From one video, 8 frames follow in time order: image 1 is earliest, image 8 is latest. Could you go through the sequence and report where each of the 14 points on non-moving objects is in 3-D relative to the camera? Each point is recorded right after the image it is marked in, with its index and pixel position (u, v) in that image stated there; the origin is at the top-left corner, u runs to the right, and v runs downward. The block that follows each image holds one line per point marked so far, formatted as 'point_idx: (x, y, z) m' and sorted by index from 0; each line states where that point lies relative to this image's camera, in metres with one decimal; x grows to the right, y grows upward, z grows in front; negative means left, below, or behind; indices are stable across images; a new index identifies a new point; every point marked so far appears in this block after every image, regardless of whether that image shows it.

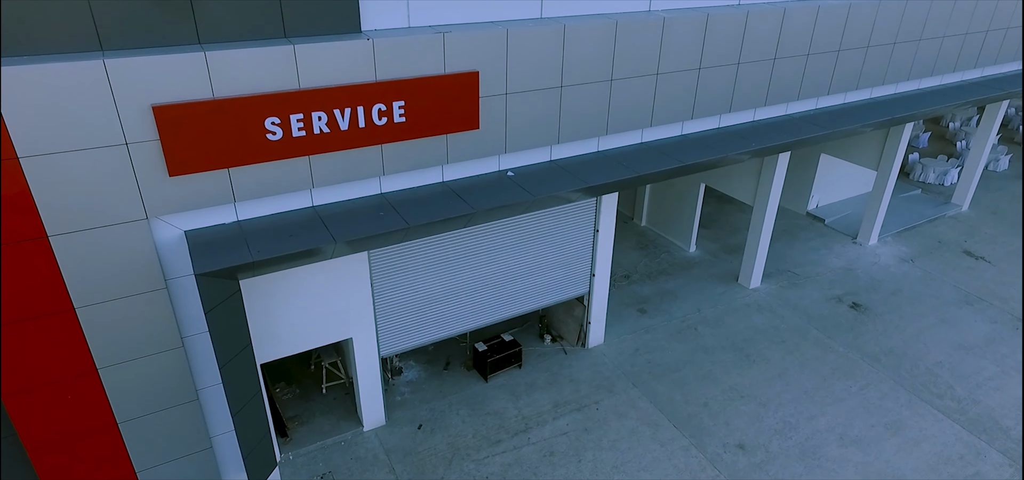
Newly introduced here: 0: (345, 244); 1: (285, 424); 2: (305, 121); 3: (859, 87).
0: (-1.9, 0.0, +6.5) m
1: (-3.3, -2.7, +9.0) m
2: (-2.1, +1.2, +6.3) m
3: (+6.1, +2.7, +11.0) m
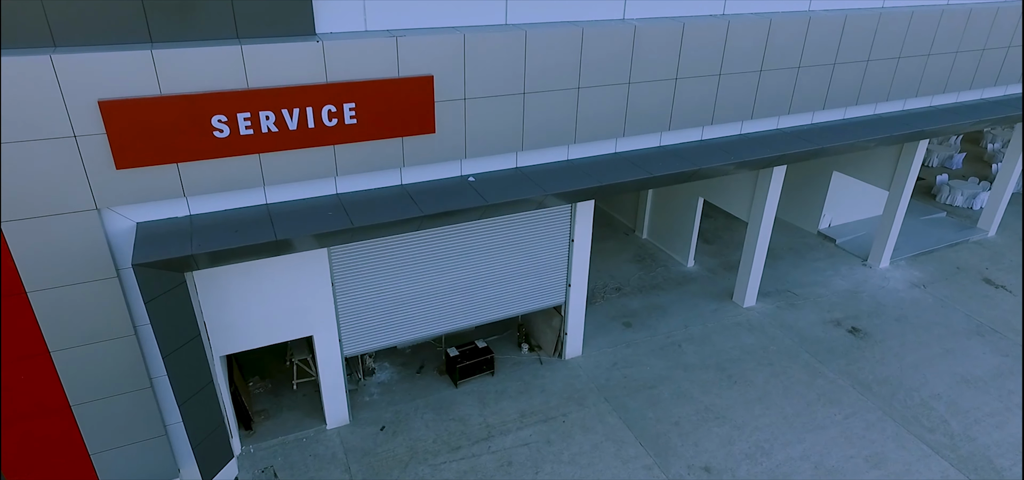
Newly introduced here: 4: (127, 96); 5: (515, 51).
0: (-2.5, 0.0, +6.6) m
1: (-3.9, -2.6, +9.1) m
2: (-2.7, +1.3, +6.4) m
3: (+5.9, +2.4, +10.6) m
4: (-3.7, +1.4, +5.9) m
5: (0.0, +2.3, +7.4) m
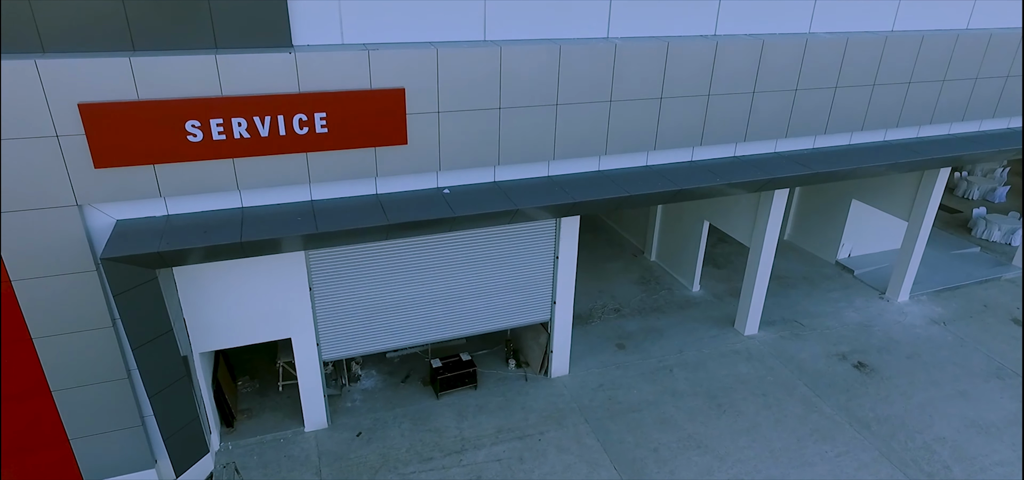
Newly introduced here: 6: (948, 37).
0: (-2.9, 0.0, +6.9) m
1: (-4.2, -2.7, +9.4) m
2: (-3.1, +1.2, +6.7) m
3: (+5.8, +1.8, +10.2) m
4: (-4.1, +1.4, +6.2) m
5: (-0.3, +2.1, +7.6) m
6: (+7.0, +3.3, +10.0) m
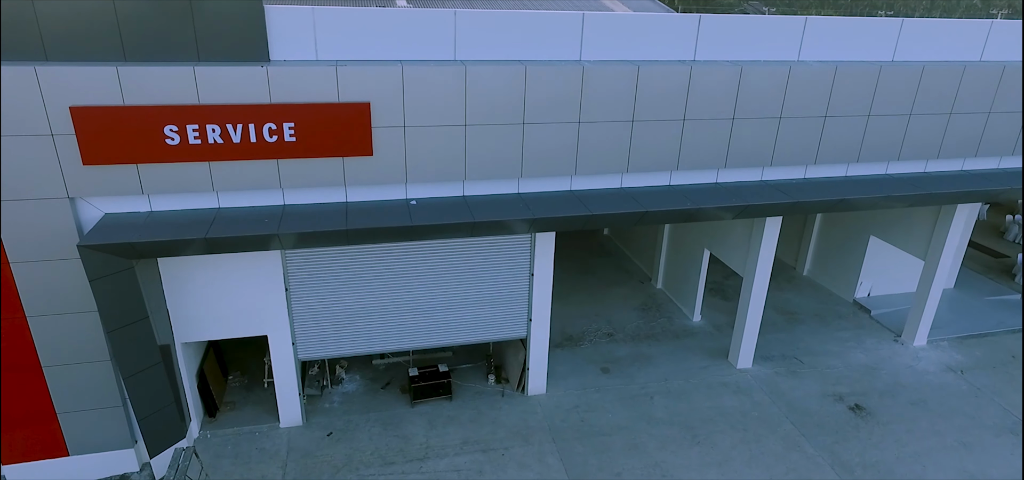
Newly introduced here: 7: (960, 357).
0: (-3.6, 0.0, +7.4) m
1: (-4.7, -2.7, +9.9) m
2: (-3.7, +1.3, +7.3) m
3: (+5.6, +1.3, +9.9) m
4: (-4.7, +1.5, +6.9) m
5: (-0.7, +2.0, +7.9) m
6: (+6.8, +2.6, +9.6) m
7: (+8.8, -2.3, +12.1) m
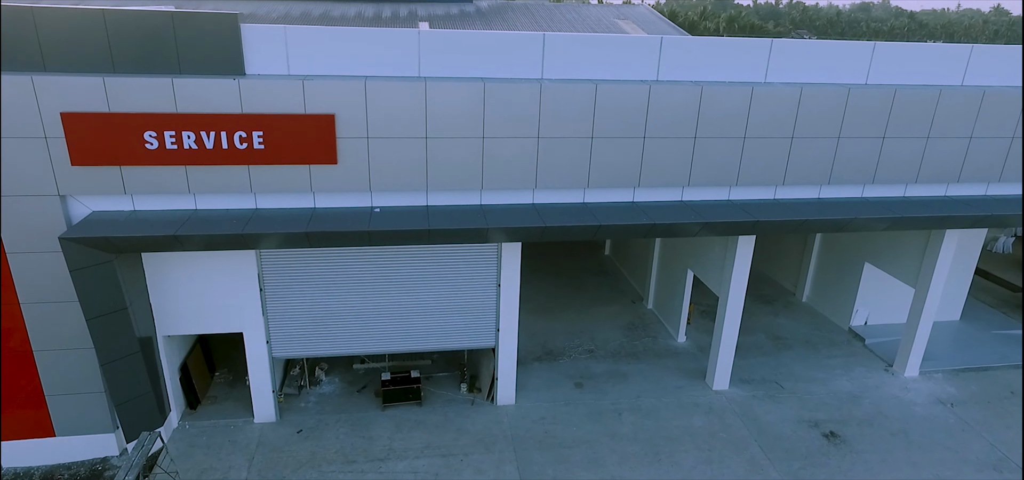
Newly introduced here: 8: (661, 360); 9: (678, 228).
0: (-4.2, 0.0, +8.0) m
1: (-5.3, -2.7, +10.5) m
2: (-4.3, +1.3, +8.0) m
3: (+5.1, +0.9, +9.9) m
4: (-5.3, +1.6, +7.7) m
5: (-1.3, +1.9, +8.3) m
6: (+6.4, +2.3, +9.5) m
7: (+8.4, -2.8, +11.7) m
8: (+3.0, -2.4, +12.4) m
9: (+2.5, +0.2, +9.1) m
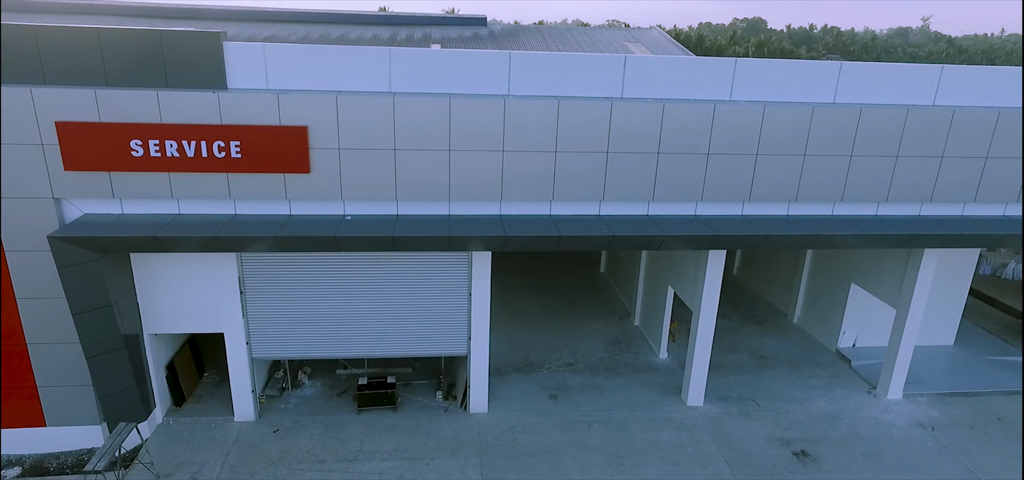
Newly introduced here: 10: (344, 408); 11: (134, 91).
0: (-4.8, 0.0, +8.5) m
1: (-5.8, -2.8, +11.0) m
2: (-4.9, +1.3, +8.6) m
3: (+4.6, +0.7, +9.9) m
4: (-5.9, +1.6, +8.3) m
5: (-1.8, +1.8, +8.8) m
6: (+5.9, +2.0, +9.6) m
7: (+7.9, -3.2, +11.5) m
8: (+2.6, -2.7, +12.4) m
9: (+2.0, 0.0, +9.3) m
10: (-3.0, -3.0, +11.1) m
11: (-5.1, +2.0, +8.3) m
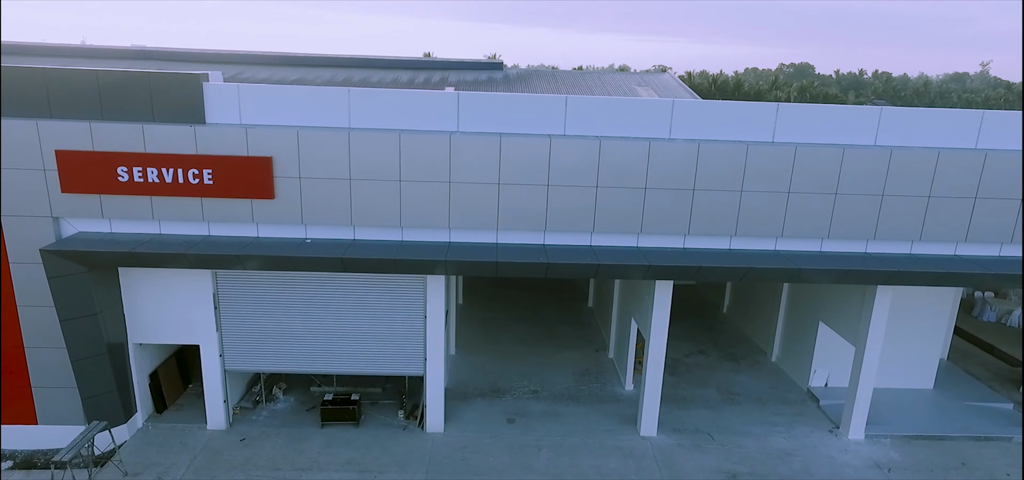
0: (-5.7, -0.2, +9.5) m
1: (-6.6, -3.2, +11.9) m
2: (-5.8, +1.1, +9.7) m
3: (+3.8, +0.1, +10.3) m
4: (-6.8, +1.4, +9.5) m
5: (-2.7, +1.5, +9.7) m
6: (+5.1, +1.4, +9.9) m
7: (+7.1, -4.0, +11.3) m
8: (+1.8, -3.4, +12.7) m
9: (+1.1, -0.5, +9.8) m
10: (-3.8, -3.5, +11.8) m
11: (-6.0, +1.8, +9.5) m
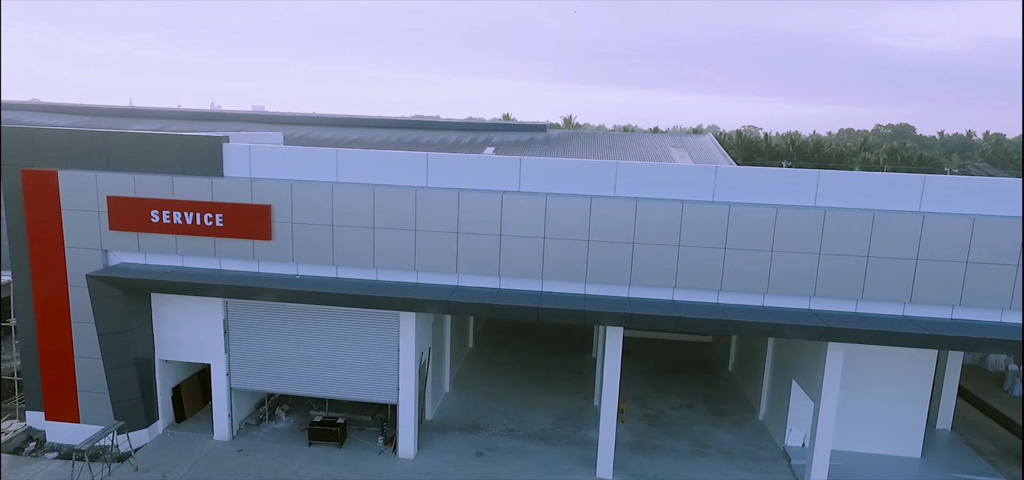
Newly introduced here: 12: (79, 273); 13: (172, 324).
0: (-6.5, -0.8, +11.5) m
1: (-7.2, -3.9, +13.7) m
2: (-6.5, +0.5, +11.8) m
3: (+3.0, -0.8, +11.0) m
4: (-7.5, +0.9, +11.8) m
5: (-3.4, +0.8, +11.4) m
6: (+4.3, +0.5, +10.5) m
7: (+6.2, -5.0, +11.1) m
8: (+1.3, -4.5, +13.3) m
9: (+0.2, -1.3, +10.8) m
10: (-4.5, -4.3, +13.2) m
11: (-6.7, +1.2, +11.7) m
12: (-8.6, -0.7, +12.1) m
13: (-7.0, -1.7, +12.7) m
